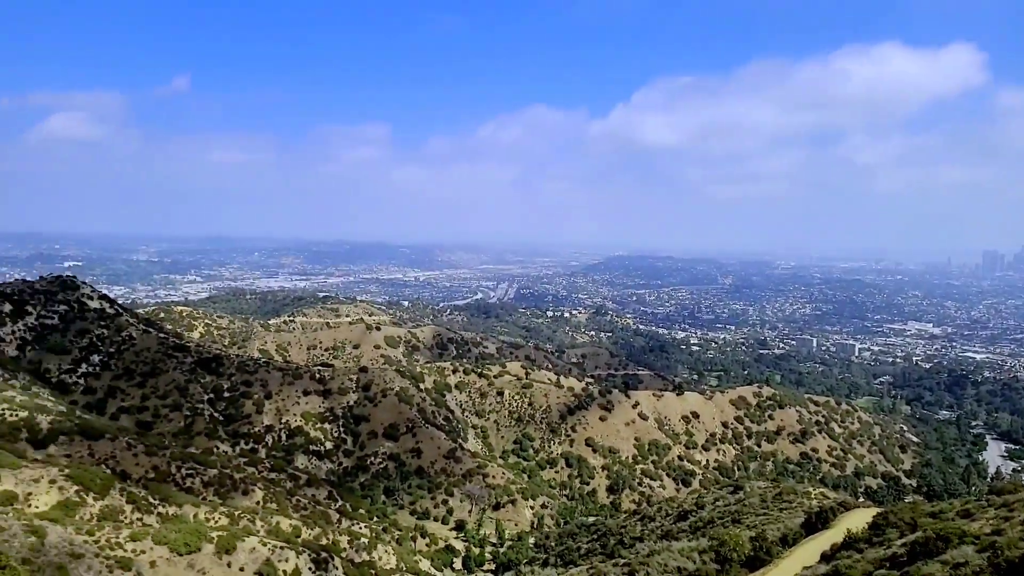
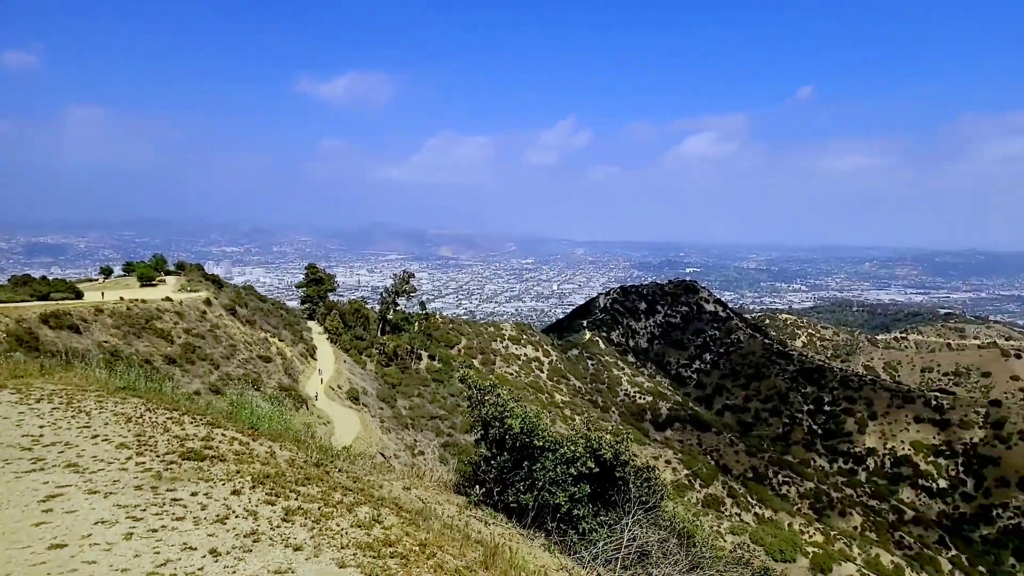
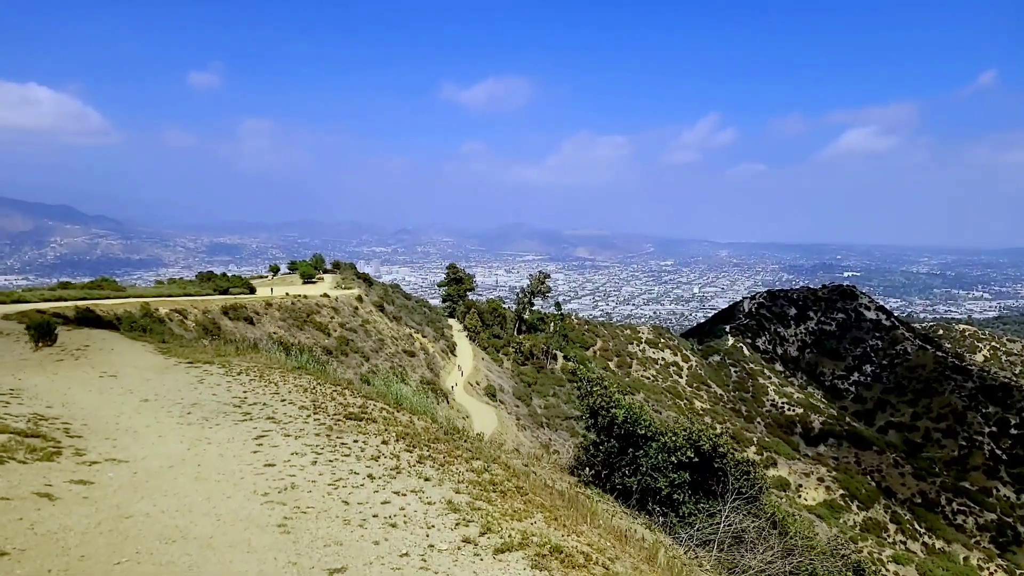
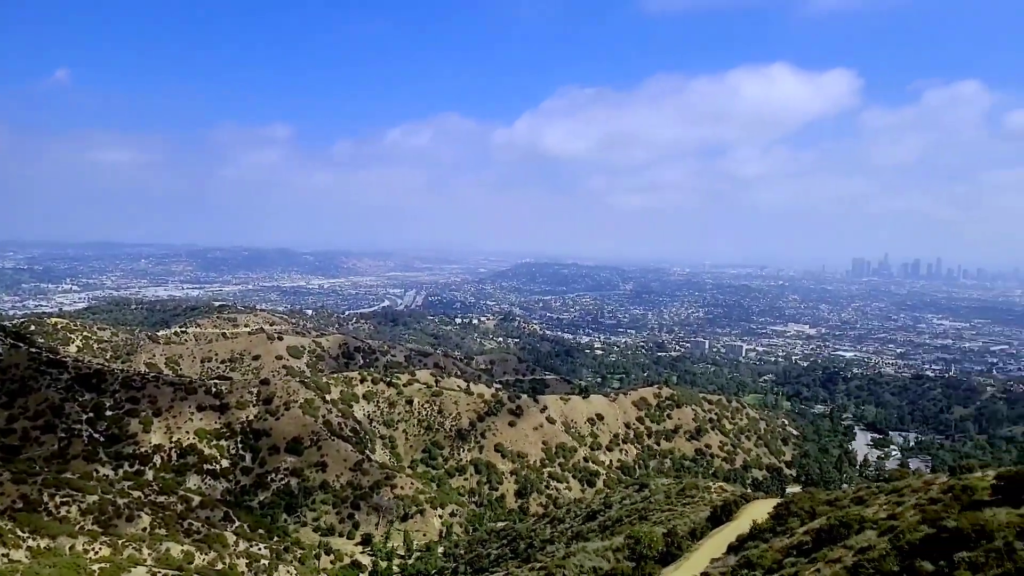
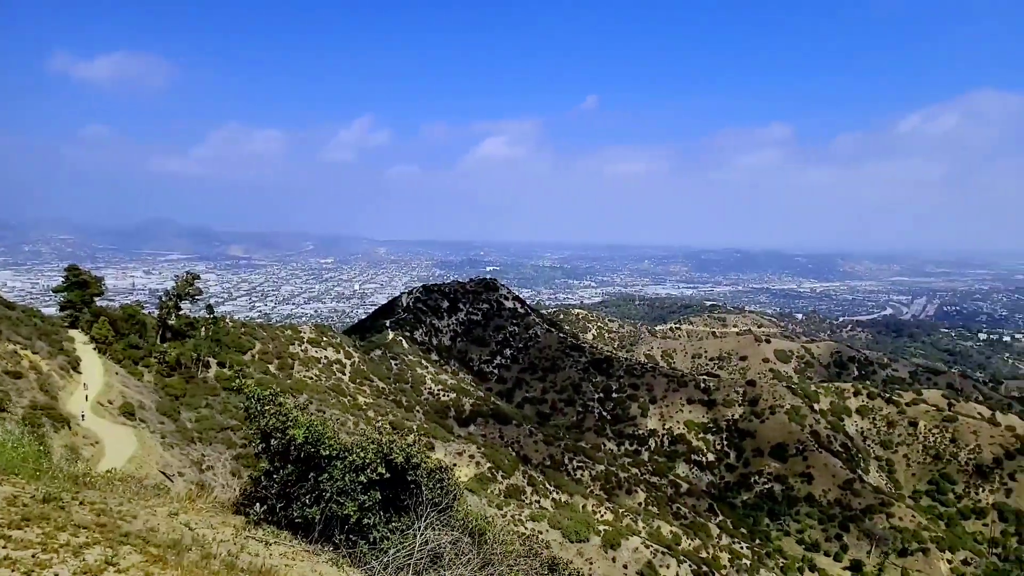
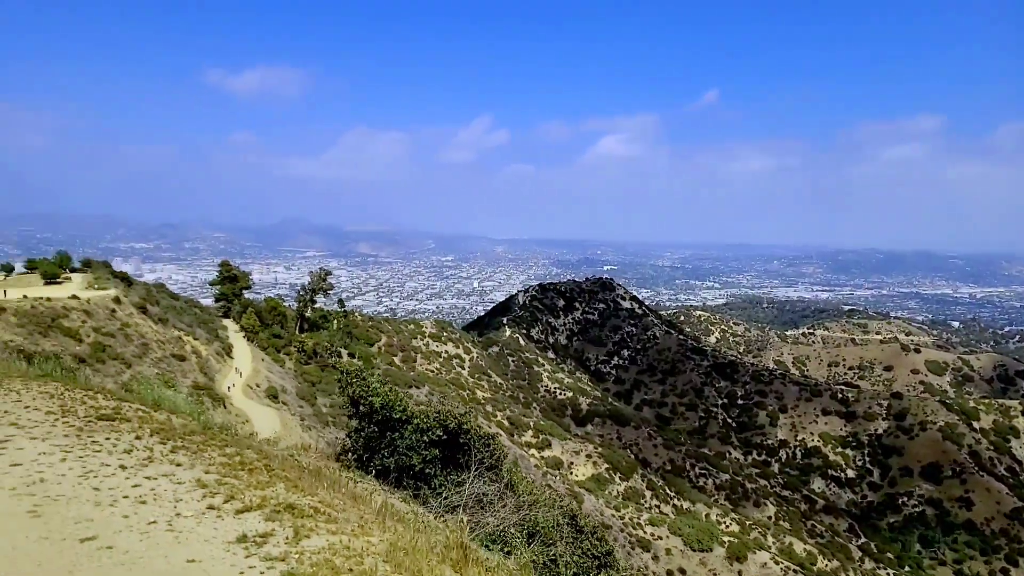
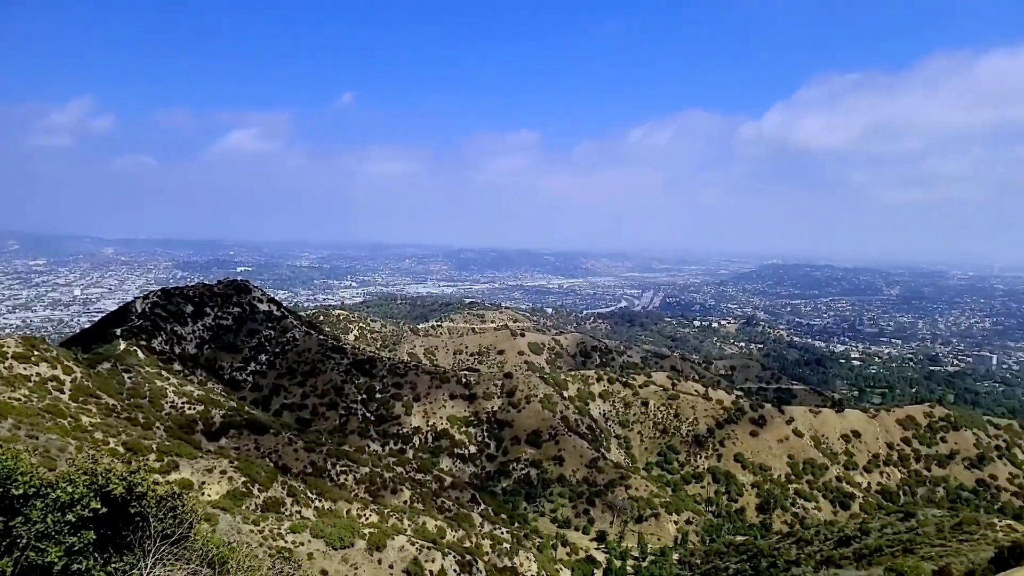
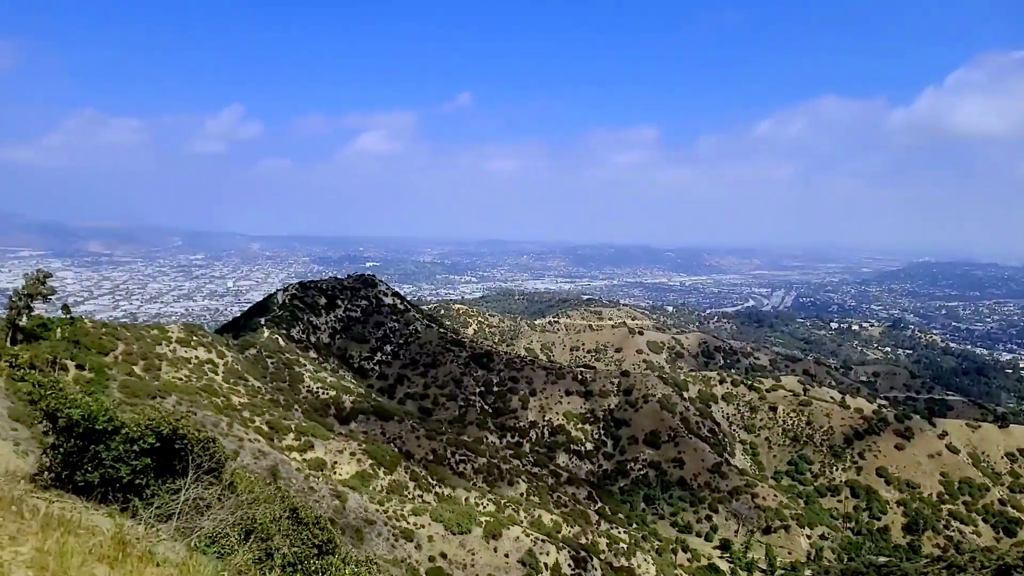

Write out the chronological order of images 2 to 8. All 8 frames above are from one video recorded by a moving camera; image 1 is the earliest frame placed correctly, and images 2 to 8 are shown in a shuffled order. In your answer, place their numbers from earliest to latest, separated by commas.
8, 6, 3, 2, 5, 7, 4
